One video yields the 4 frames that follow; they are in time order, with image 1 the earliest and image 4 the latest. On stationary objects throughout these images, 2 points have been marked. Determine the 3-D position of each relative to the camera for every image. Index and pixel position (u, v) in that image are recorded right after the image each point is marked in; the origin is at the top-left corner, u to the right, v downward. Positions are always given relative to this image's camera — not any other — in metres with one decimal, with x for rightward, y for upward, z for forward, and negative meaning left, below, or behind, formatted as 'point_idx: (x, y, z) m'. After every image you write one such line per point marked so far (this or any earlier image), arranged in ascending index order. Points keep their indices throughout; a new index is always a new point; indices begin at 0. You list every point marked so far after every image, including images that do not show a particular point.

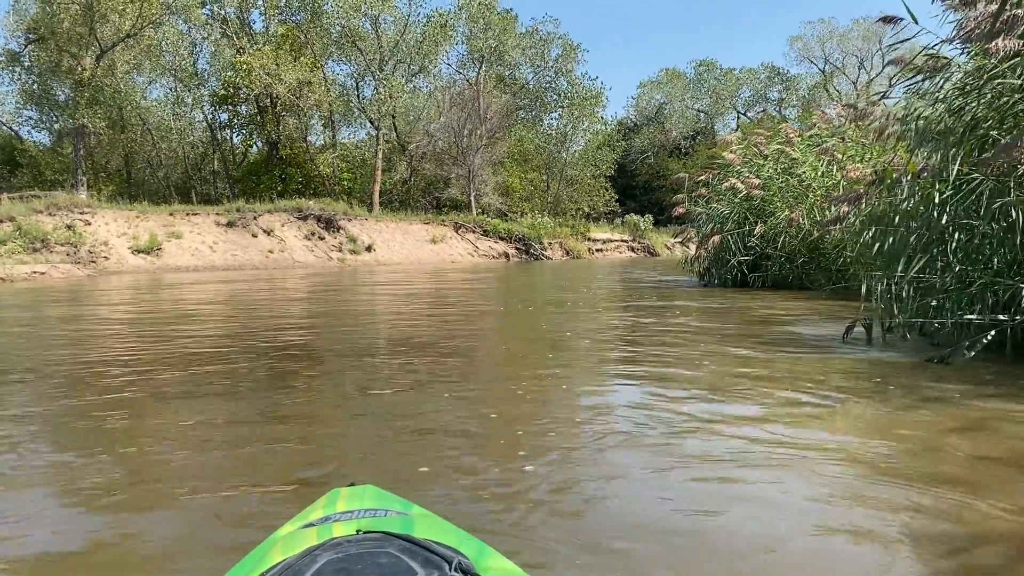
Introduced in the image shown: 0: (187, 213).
0: (-7.8, +1.8, +19.5) m
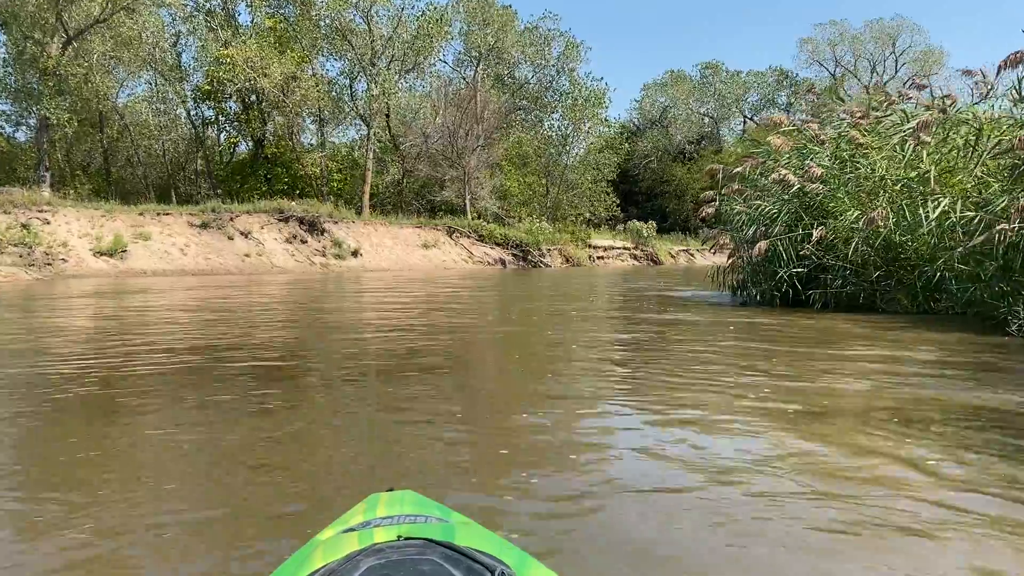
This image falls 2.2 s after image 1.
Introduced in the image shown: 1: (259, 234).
0: (-7.8, +1.6, +18.4) m
1: (-5.9, +1.3, +19.4) m
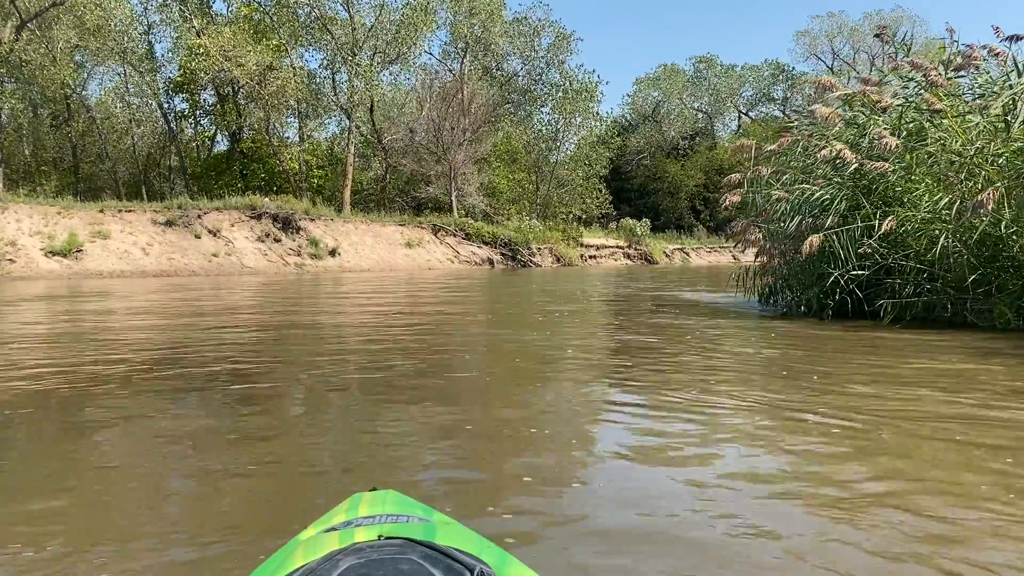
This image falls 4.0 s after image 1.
0: (-8.1, +1.6, +17.4) m
1: (-6.1, +1.2, +18.5) m
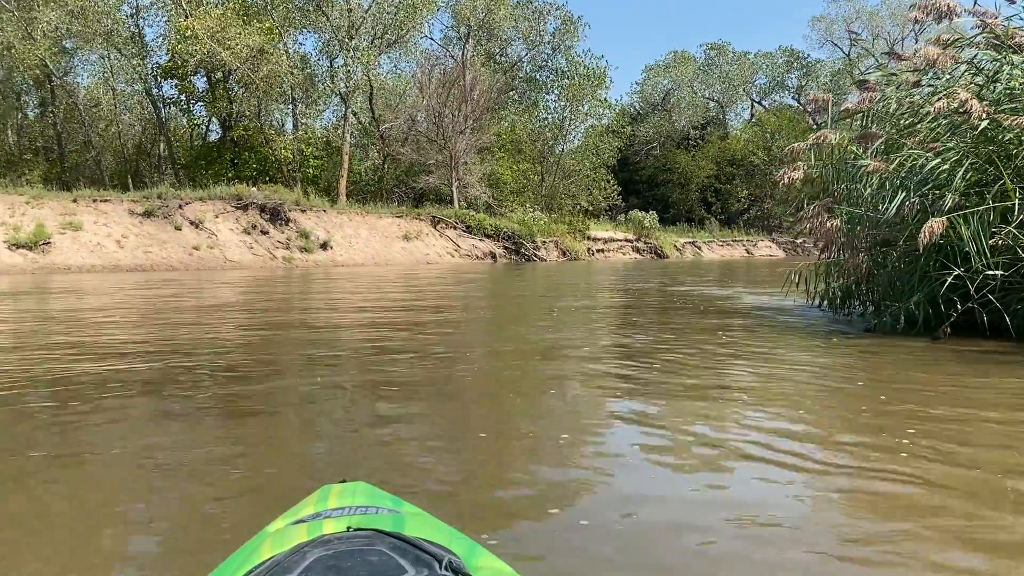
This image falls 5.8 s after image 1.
0: (-8.0, +1.7, +16.6) m
1: (-6.1, +1.3, +17.6) m
